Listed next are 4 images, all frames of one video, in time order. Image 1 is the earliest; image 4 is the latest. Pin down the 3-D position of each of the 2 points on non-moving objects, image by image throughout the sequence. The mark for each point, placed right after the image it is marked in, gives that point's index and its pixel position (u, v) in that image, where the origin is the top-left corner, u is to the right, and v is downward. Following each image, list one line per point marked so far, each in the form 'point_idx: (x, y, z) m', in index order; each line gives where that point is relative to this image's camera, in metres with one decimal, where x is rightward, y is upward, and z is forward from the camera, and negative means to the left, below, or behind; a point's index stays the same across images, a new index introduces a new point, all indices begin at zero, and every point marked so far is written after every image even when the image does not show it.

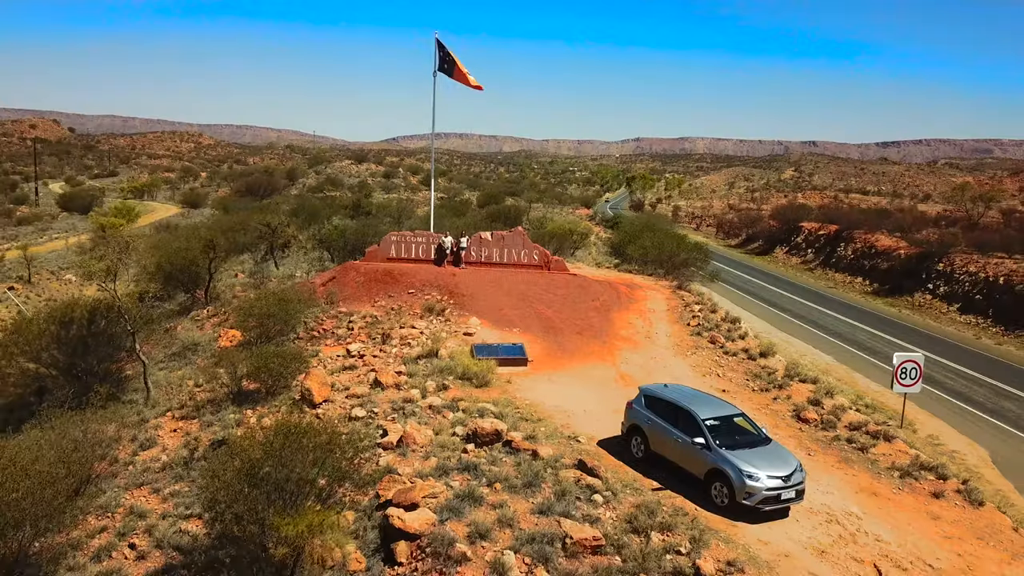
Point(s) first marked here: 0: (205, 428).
0: (-4.1, -1.9, +12.0) m
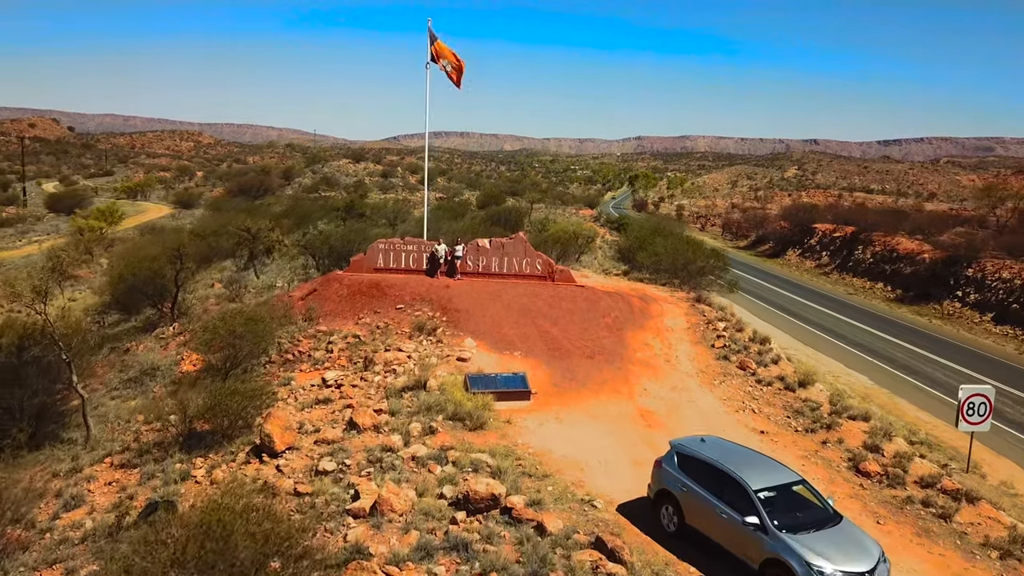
0: (-4.1, -2.2, +10.0) m
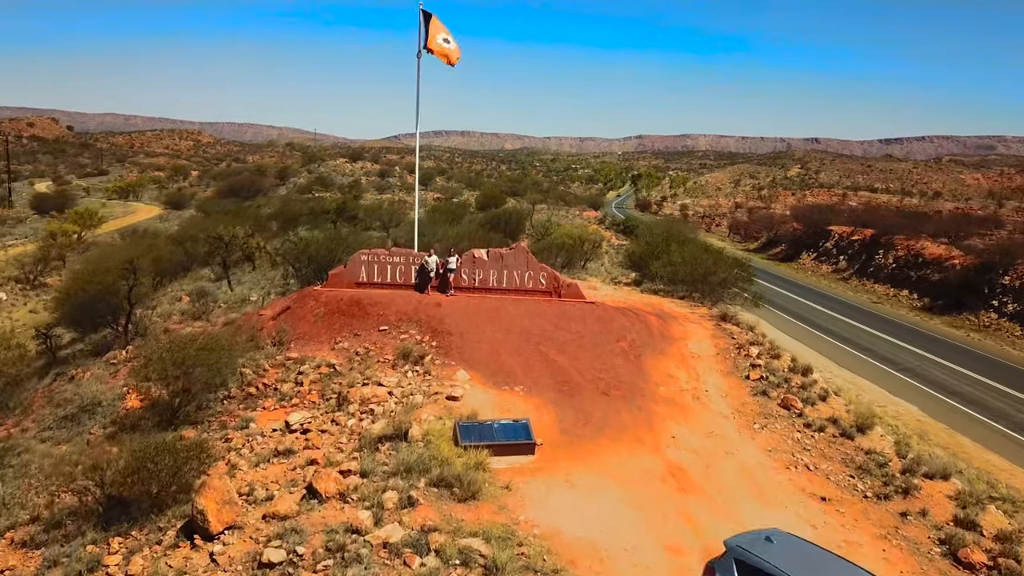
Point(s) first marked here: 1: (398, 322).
0: (-4.1, -2.5, +7.9) m
1: (-1.9, -0.6, +14.7) m
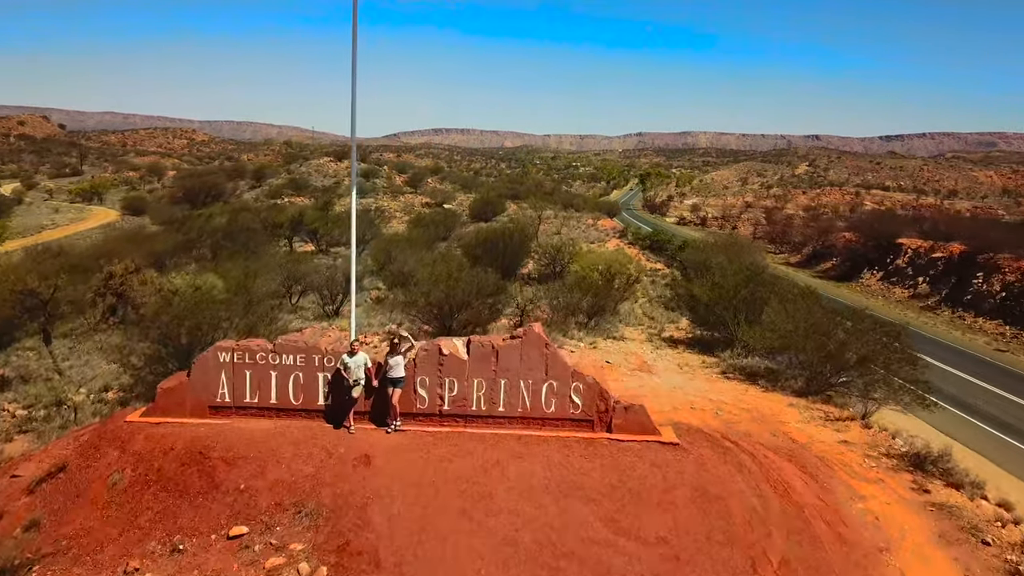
0: (-4.1, -3.7, 0.0) m
1: (-1.8, -1.7, +6.8) m
